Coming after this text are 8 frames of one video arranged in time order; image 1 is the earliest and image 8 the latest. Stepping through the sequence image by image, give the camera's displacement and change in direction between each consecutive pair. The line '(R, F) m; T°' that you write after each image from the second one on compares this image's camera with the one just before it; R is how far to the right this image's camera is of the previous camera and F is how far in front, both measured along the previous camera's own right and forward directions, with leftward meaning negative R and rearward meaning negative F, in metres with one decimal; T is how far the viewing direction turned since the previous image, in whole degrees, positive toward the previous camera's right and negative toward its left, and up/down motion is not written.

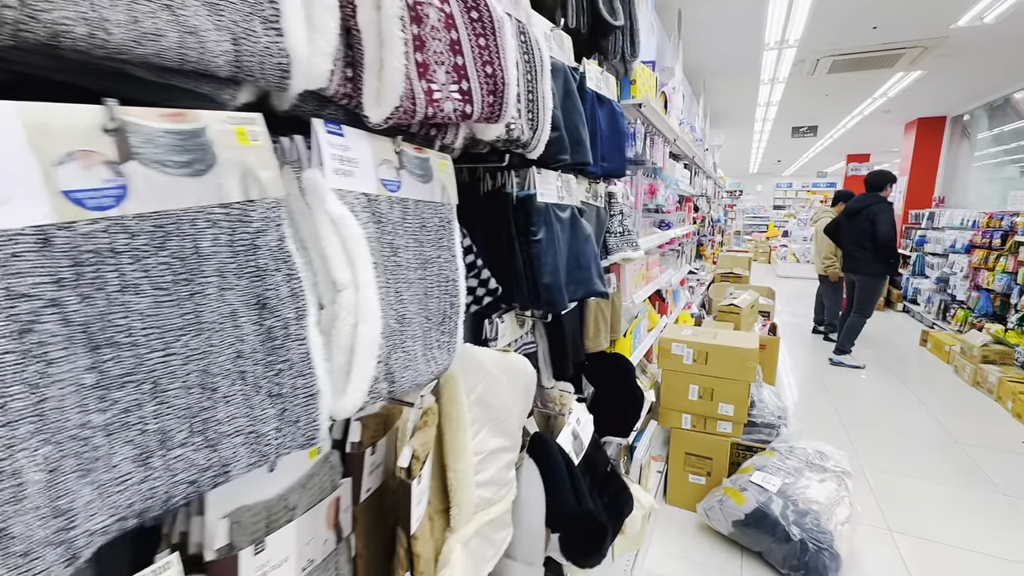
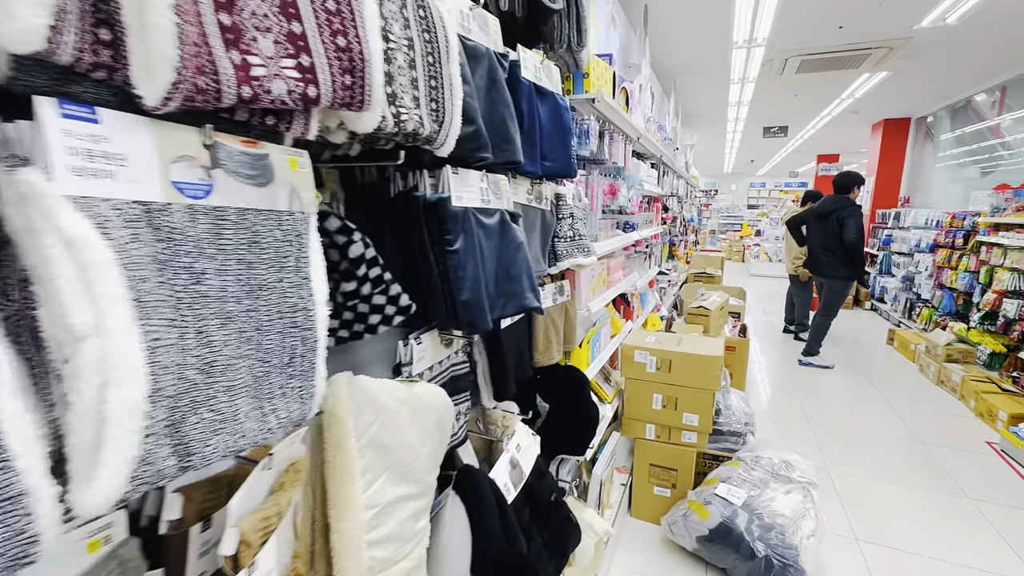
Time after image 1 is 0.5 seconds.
(+0.1, +0.1) m; +2°
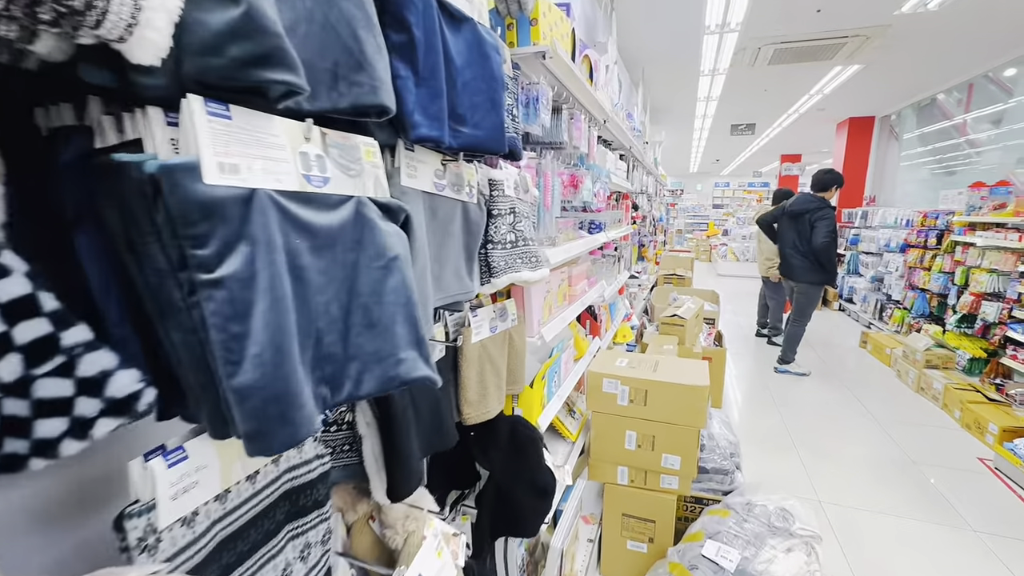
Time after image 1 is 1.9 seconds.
(+0.1, +0.4) m; +4°
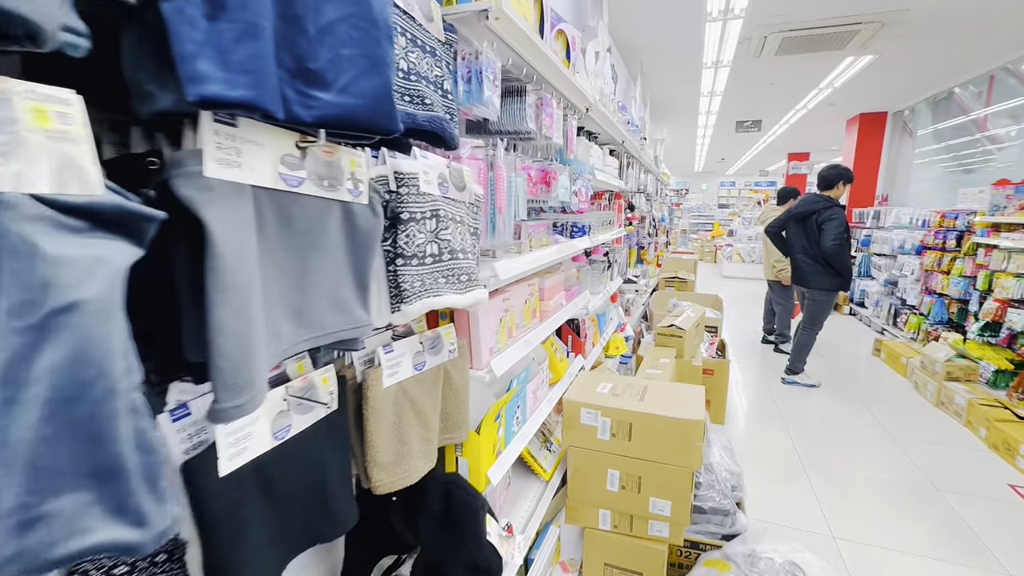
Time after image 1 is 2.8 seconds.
(+0.1, +0.3) m; -1°
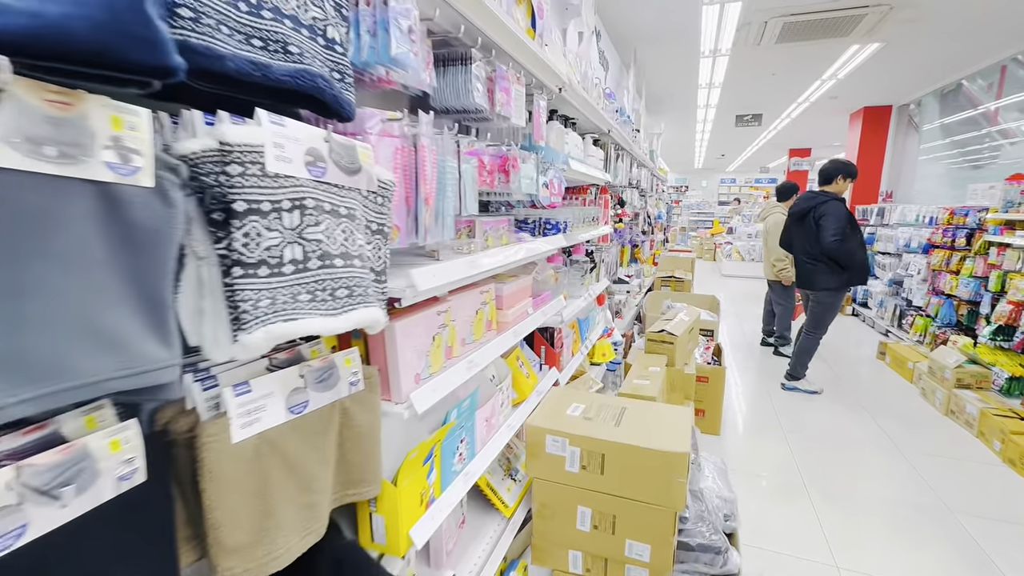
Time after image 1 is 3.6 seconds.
(+0.1, +0.2) m; 0°
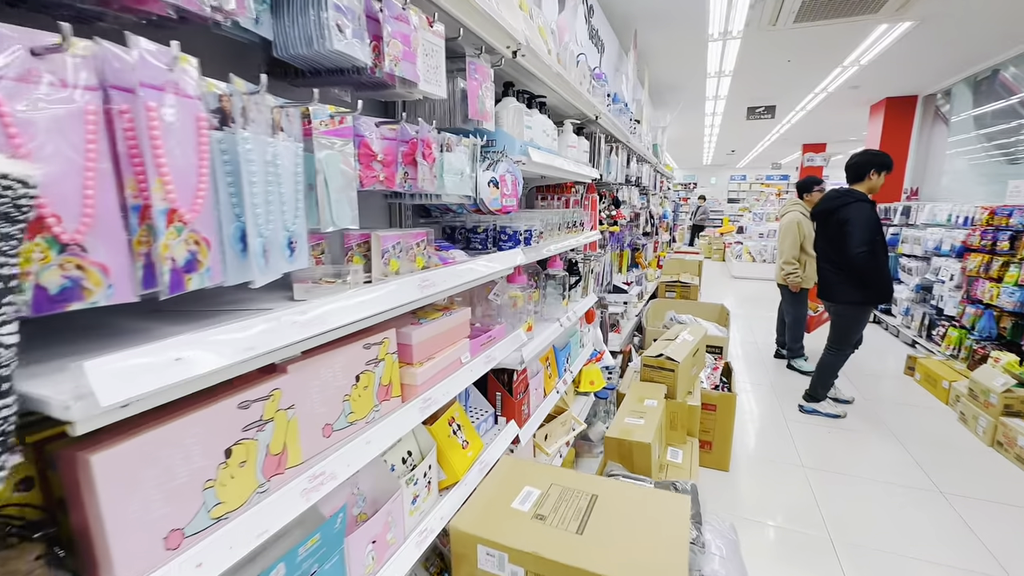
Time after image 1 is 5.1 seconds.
(+0.2, +0.4) m; -1°
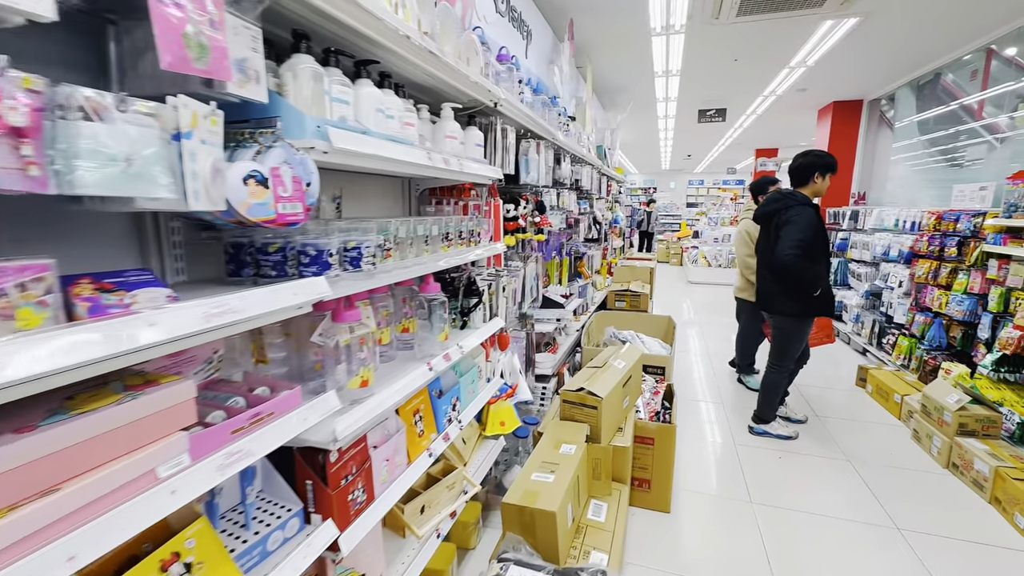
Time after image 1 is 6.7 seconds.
(+0.3, +0.4) m; +4°
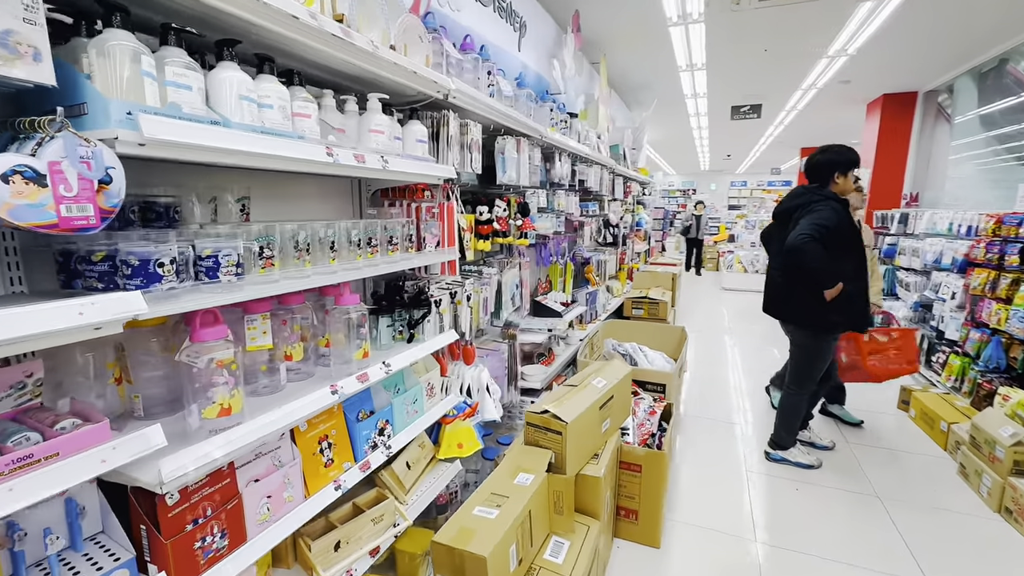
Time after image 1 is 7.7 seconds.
(+0.3, +0.2) m; -5°
